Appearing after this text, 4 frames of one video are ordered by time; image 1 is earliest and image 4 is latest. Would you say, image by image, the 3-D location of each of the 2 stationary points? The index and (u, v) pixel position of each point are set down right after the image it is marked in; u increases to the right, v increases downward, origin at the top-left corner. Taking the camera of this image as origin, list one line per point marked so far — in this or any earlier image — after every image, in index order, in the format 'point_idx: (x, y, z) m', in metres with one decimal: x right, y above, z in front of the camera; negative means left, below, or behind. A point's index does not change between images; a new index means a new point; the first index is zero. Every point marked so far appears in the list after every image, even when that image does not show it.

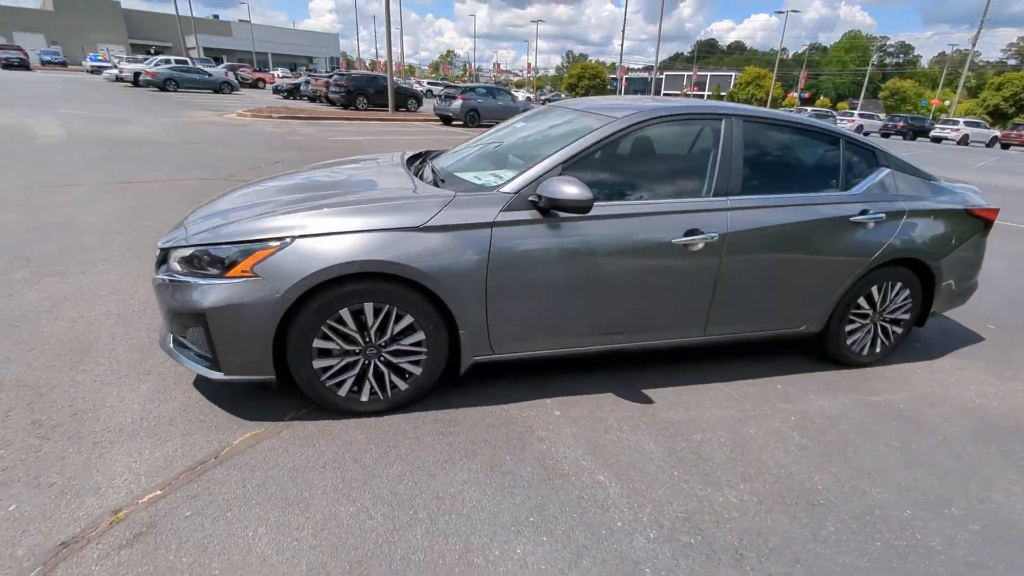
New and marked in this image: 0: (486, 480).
0: (-0.1, -1.0, +2.6) m
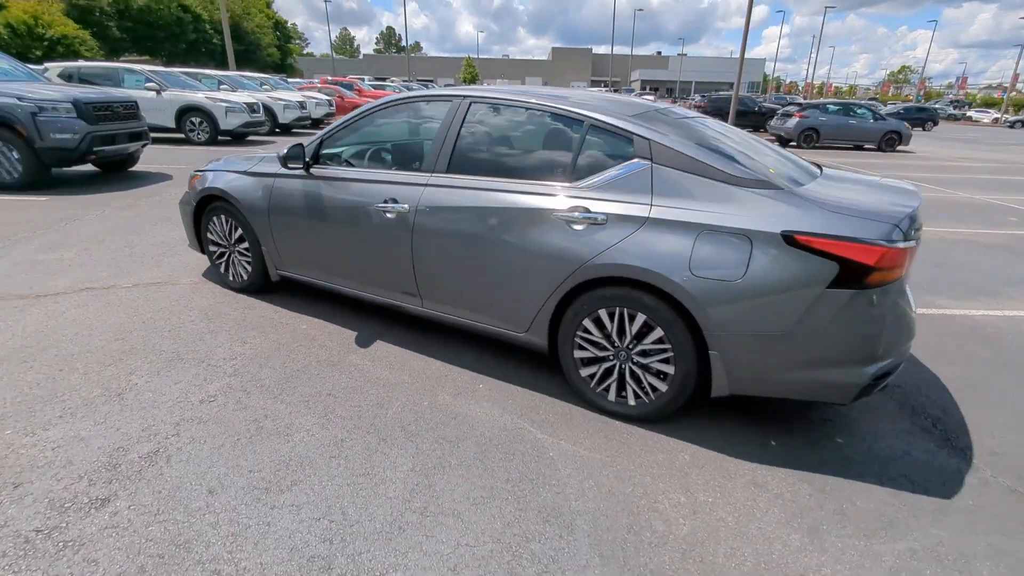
0: (-2.4, -0.3, +3.9) m
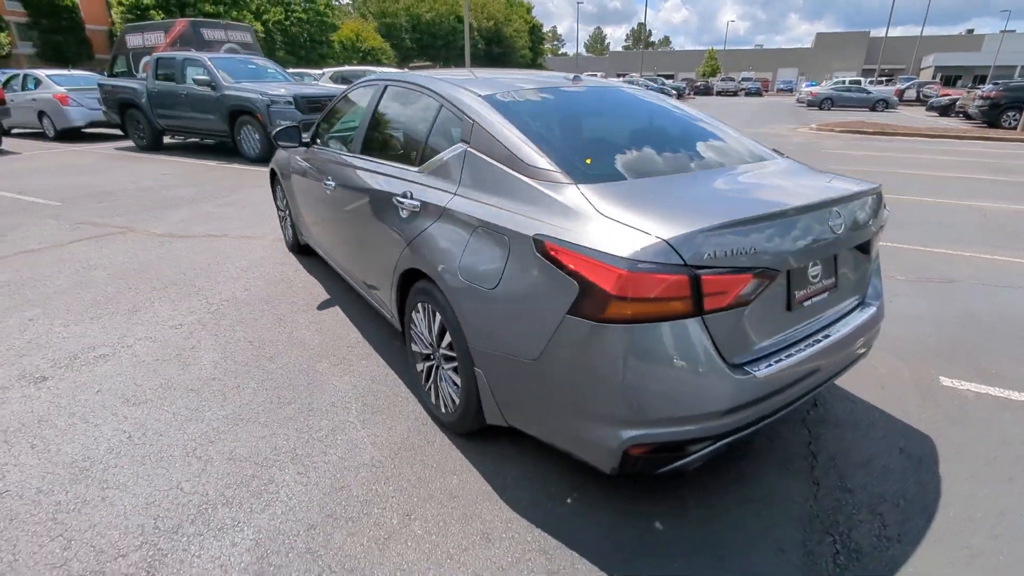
0: (-2.6, +0.1, +4.7) m
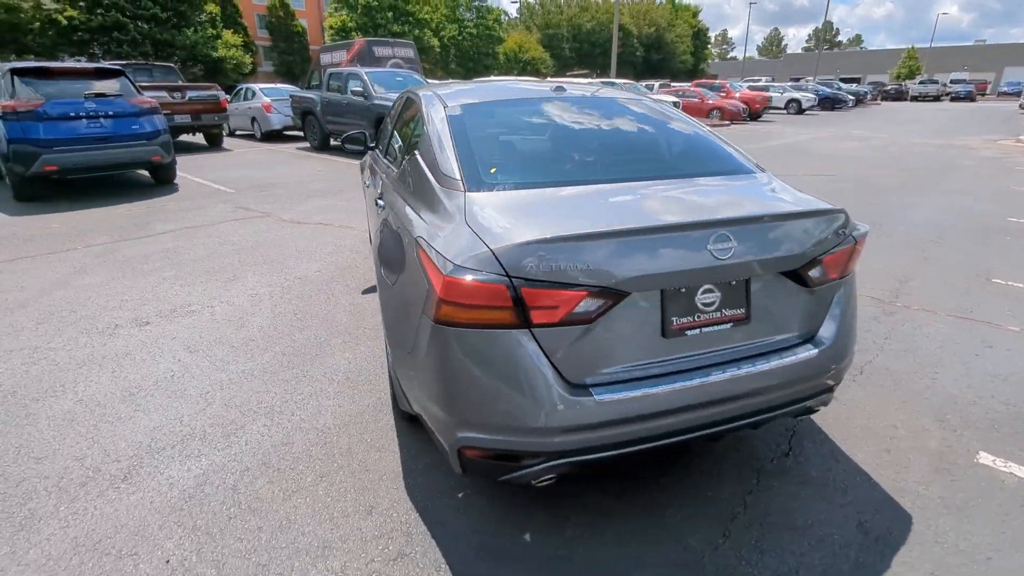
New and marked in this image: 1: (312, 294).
0: (-2.2, +0.3, +5.5) m
1: (-1.8, -0.1, +4.5) m
